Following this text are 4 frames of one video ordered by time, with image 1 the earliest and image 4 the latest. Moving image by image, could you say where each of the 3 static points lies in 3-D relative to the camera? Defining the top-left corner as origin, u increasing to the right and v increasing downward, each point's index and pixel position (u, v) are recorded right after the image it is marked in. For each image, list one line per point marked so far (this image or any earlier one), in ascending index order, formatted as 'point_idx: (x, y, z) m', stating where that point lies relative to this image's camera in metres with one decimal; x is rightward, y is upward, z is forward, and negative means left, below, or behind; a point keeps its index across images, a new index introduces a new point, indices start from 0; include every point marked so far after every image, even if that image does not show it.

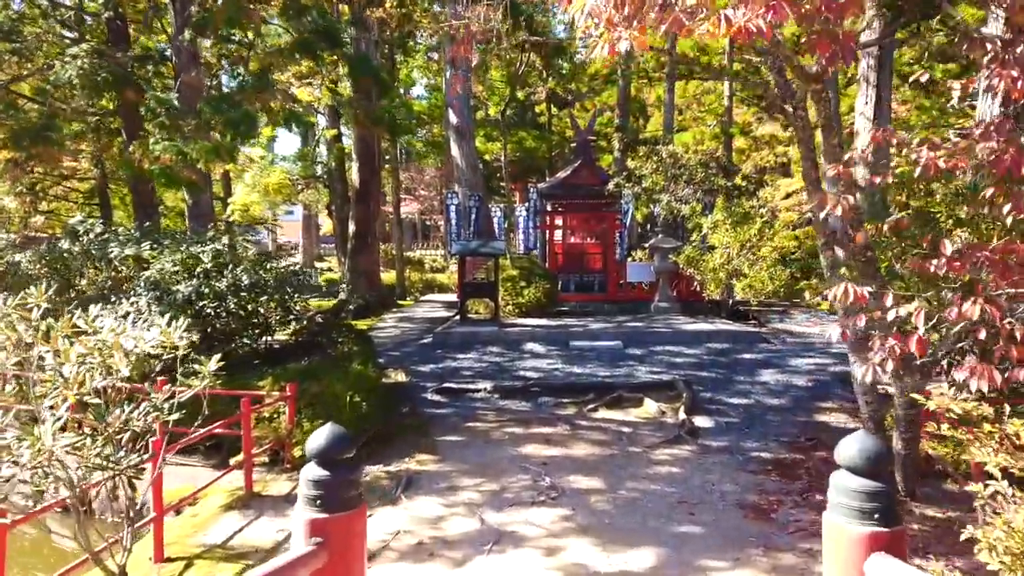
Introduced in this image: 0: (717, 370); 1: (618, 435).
0: (+2.1, -0.9, +8.0) m
1: (+0.8, -1.1, +5.8) m
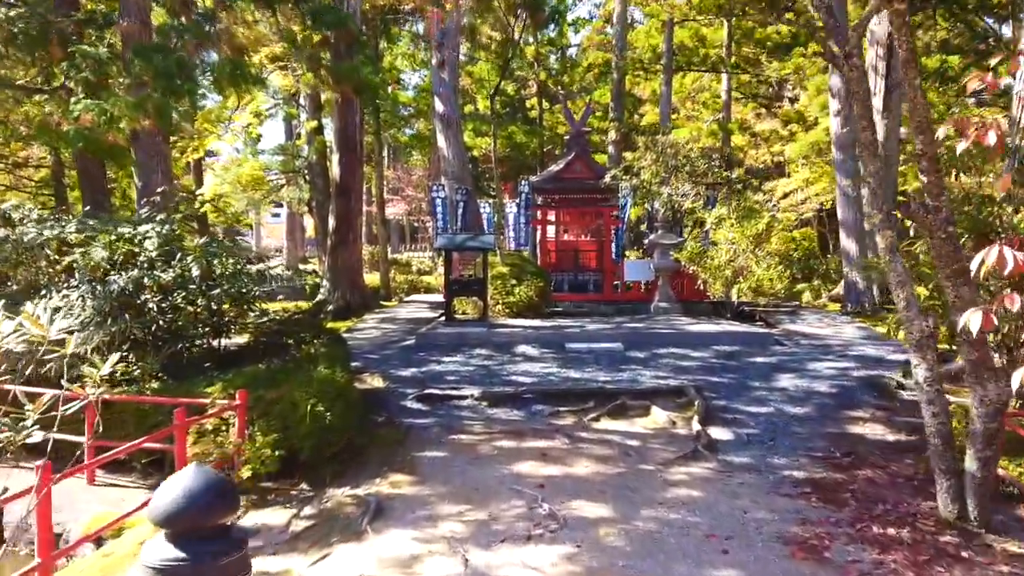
0: (+2.0, -0.8, +7.3) m
1: (+0.7, -1.1, +5.0) m
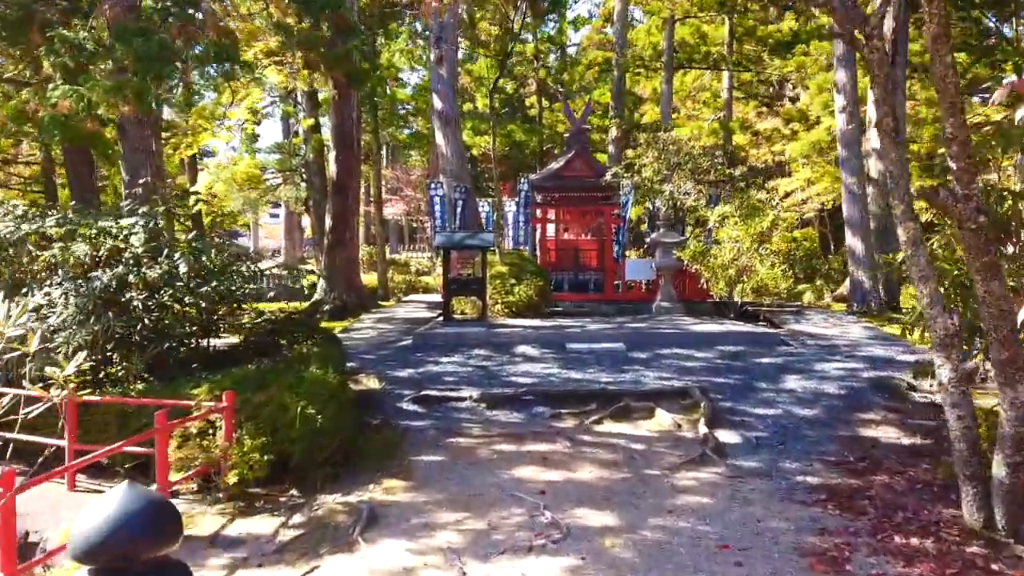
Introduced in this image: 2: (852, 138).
0: (+2.0, -0.8, +7.1) m
1: (+0.7, -1.0, +4.8) m
2: (+4.6, +2.0, +10.4) m
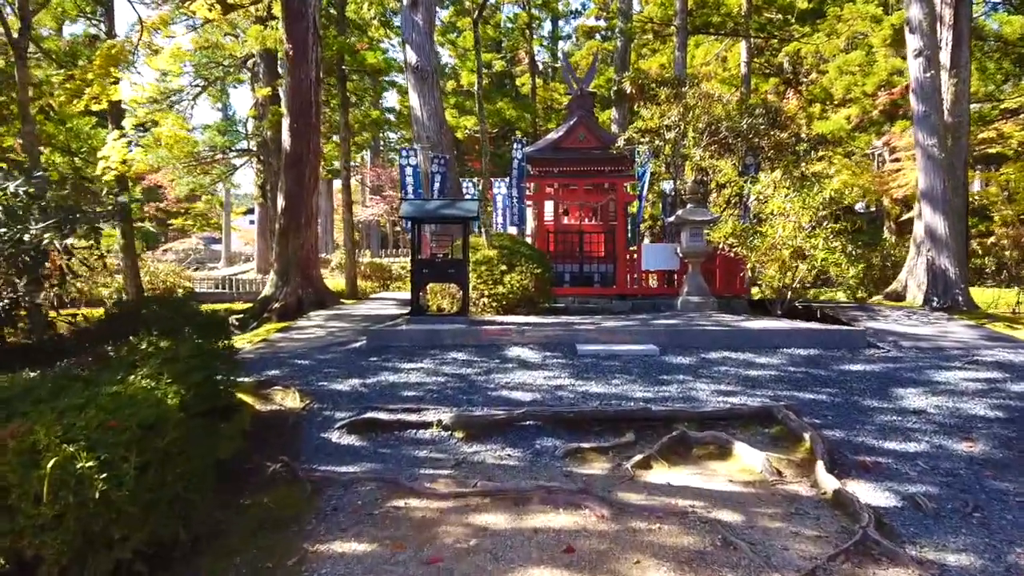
0: (+2.0, -0.6, +4.9) m
1: (+0.7, -0.8, +2.6) m
2: (+4.5, +2.1, +8.3) m
